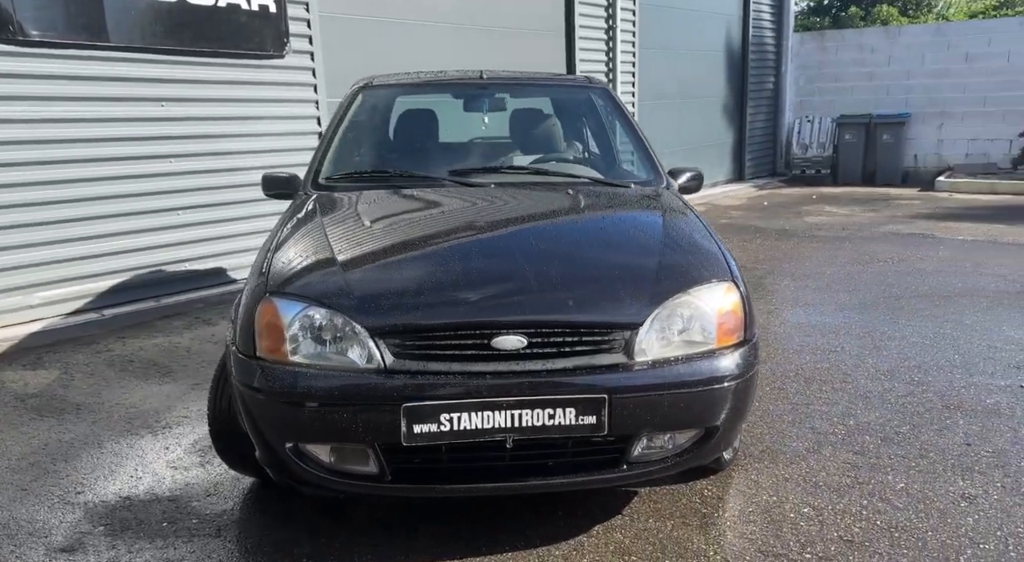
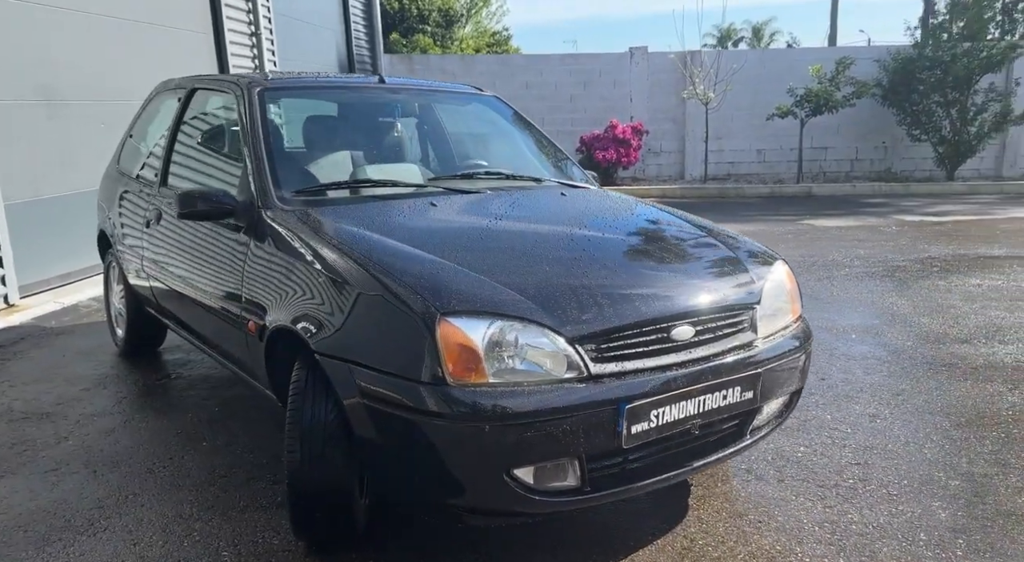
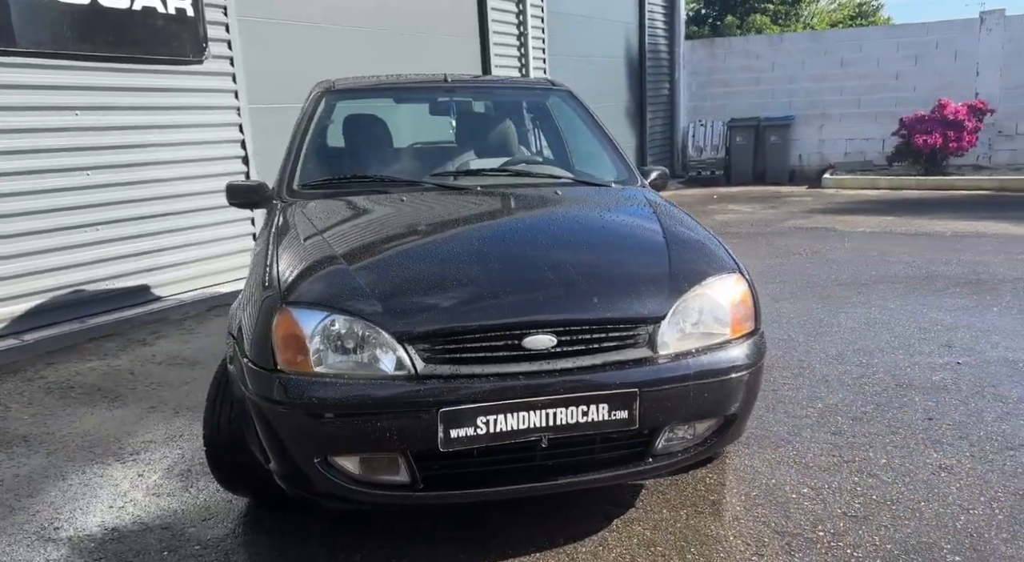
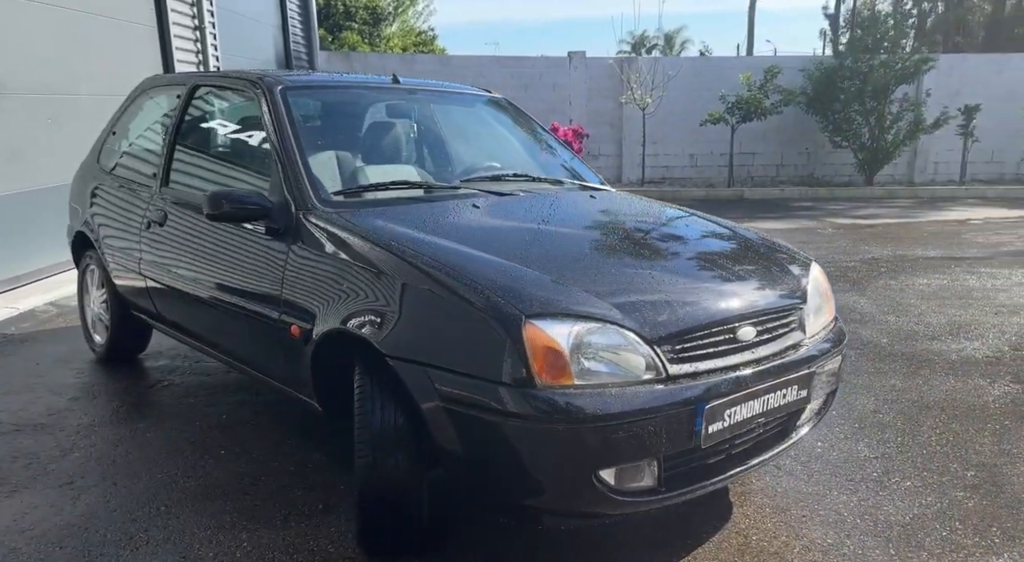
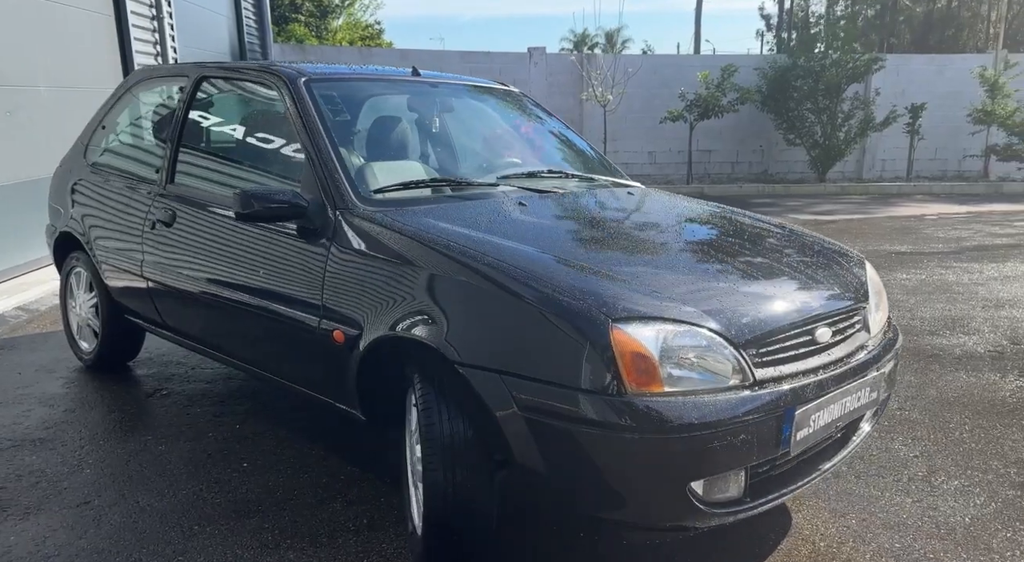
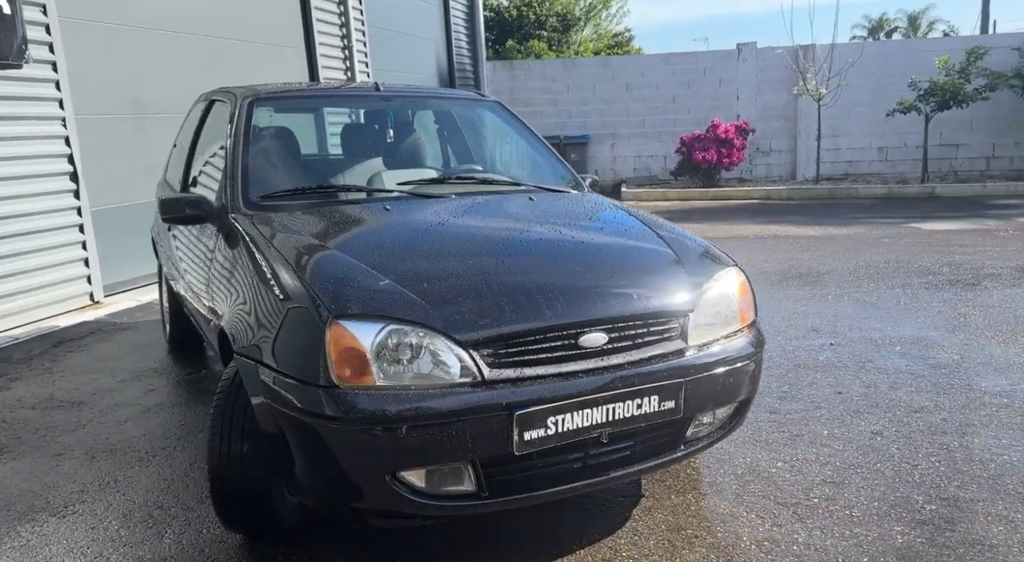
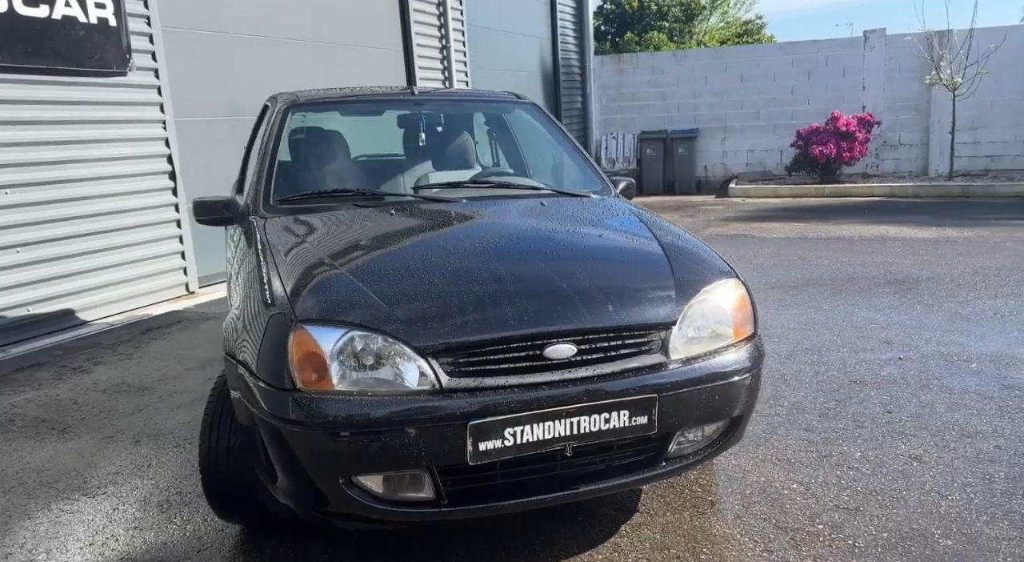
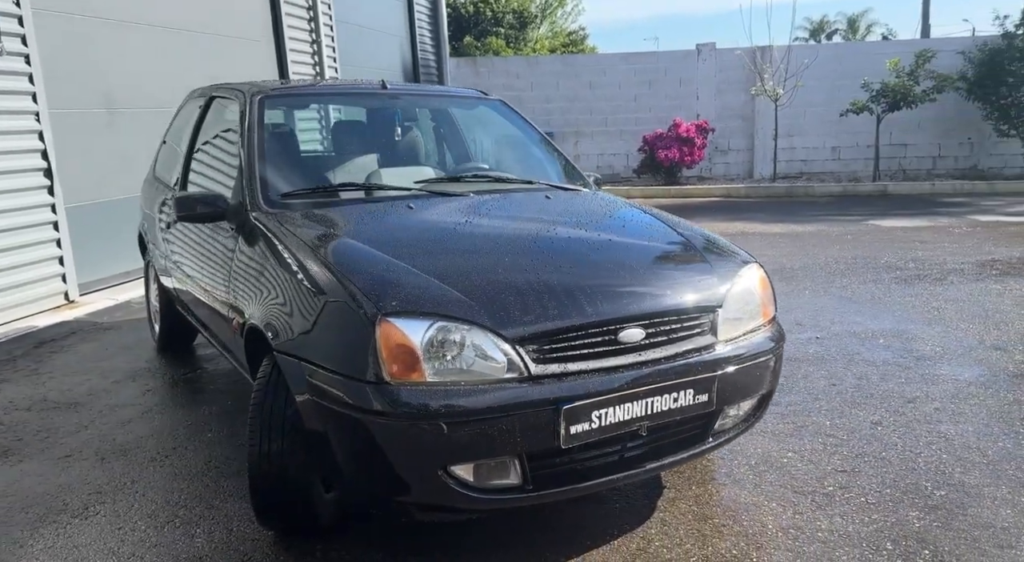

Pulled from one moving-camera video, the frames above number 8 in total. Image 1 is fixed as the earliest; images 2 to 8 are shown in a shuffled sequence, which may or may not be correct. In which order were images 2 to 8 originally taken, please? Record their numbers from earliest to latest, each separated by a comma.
3, 7, 6, 8, 2, 4, 5
